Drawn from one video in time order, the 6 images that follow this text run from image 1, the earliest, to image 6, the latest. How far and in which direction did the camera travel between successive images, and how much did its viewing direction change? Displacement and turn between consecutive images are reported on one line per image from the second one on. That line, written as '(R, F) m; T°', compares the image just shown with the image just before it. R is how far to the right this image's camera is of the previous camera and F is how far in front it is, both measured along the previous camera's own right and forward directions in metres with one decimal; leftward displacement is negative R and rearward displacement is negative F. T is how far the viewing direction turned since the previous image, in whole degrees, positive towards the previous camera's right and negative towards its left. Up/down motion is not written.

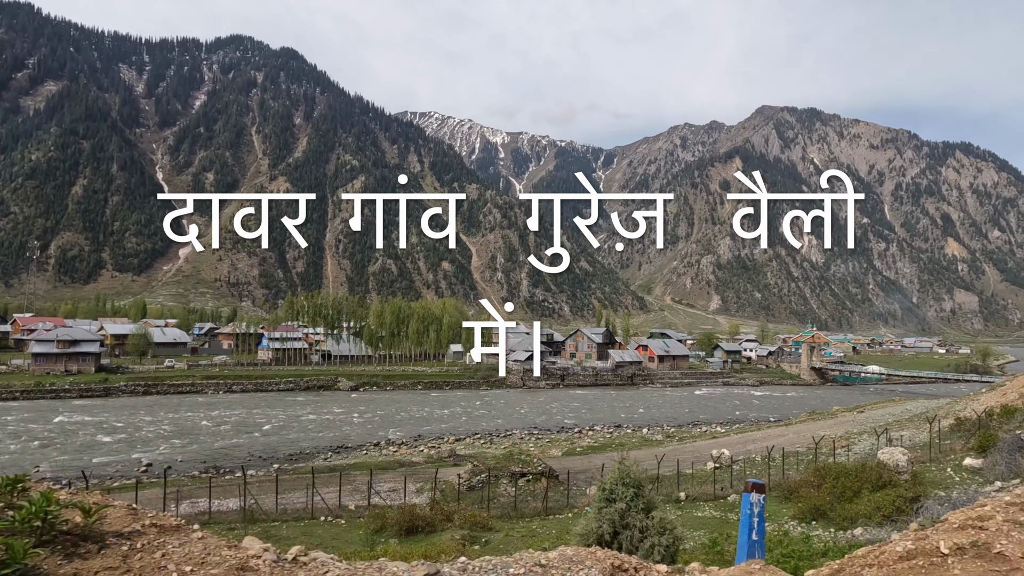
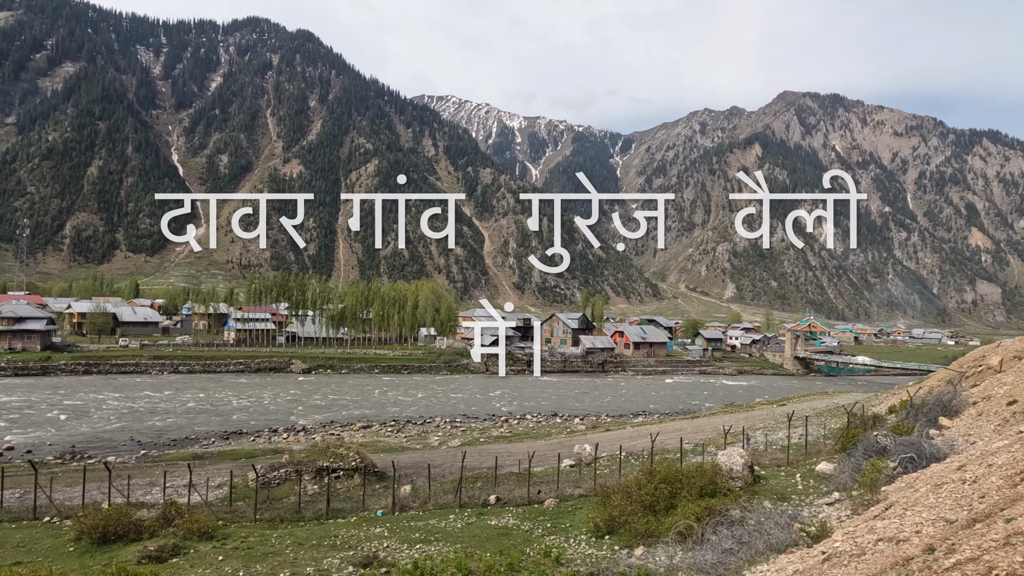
(+5.7, +2.2) m; -1°
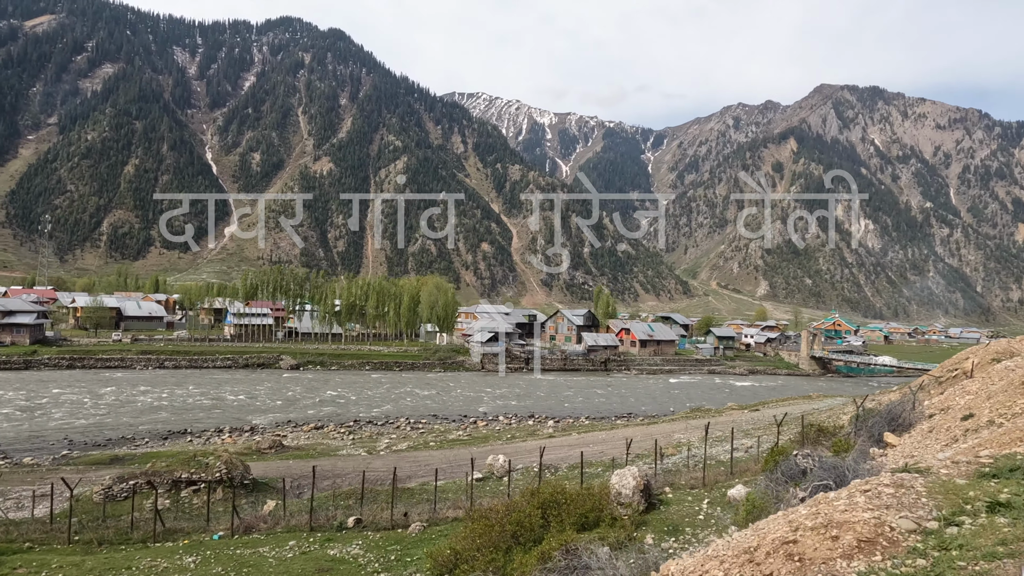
(+3.7, +2.2) m; -3°
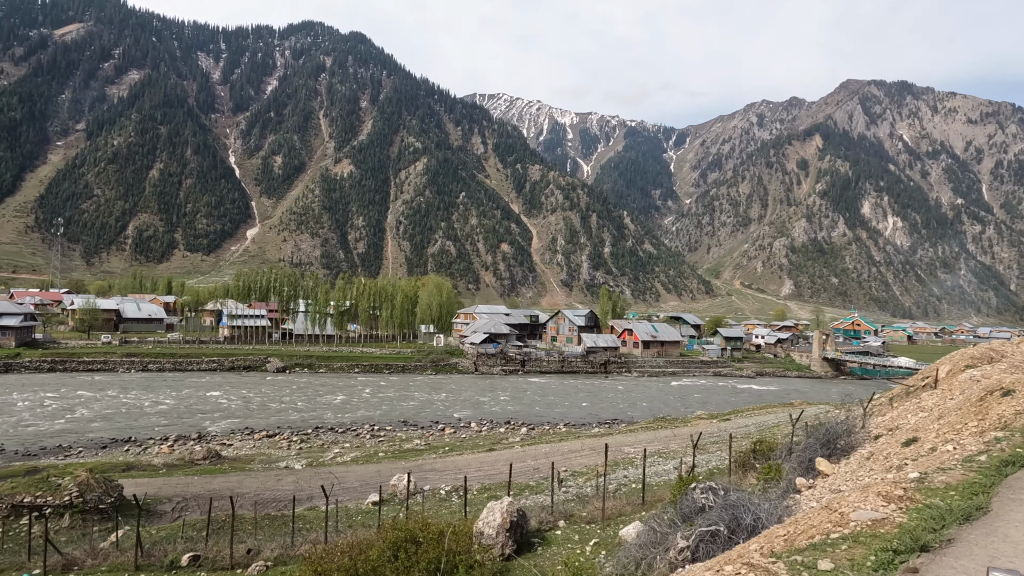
(+3.0, +2.0) m; -2°
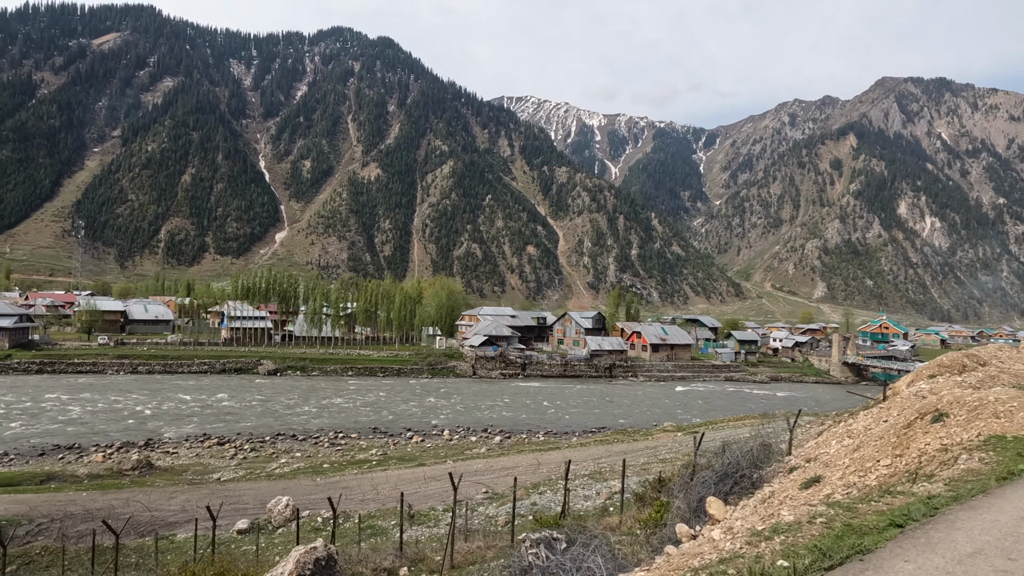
(+3.1, +2.1) m; -2°
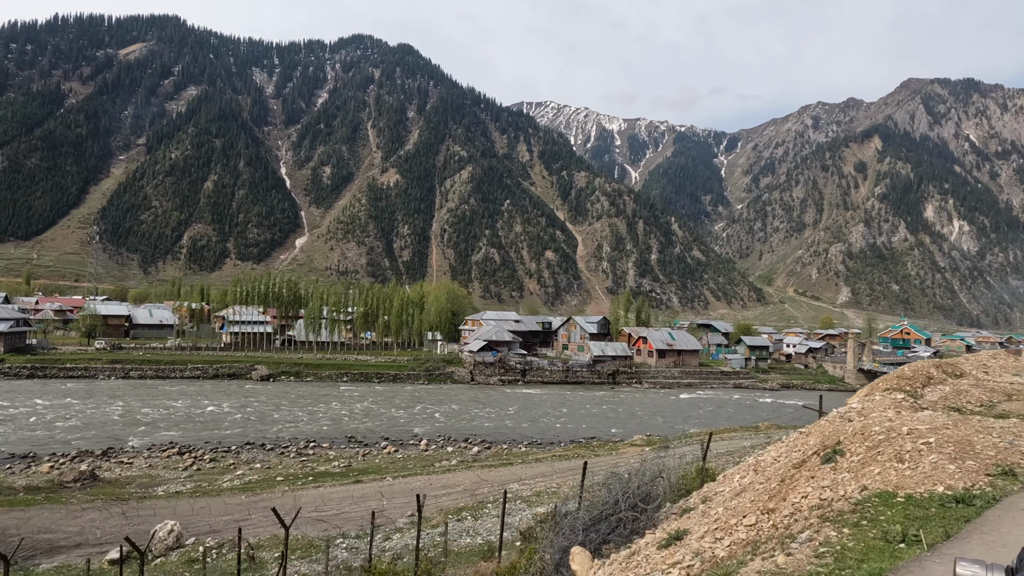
(+2.2, +1.5) m; -2°
